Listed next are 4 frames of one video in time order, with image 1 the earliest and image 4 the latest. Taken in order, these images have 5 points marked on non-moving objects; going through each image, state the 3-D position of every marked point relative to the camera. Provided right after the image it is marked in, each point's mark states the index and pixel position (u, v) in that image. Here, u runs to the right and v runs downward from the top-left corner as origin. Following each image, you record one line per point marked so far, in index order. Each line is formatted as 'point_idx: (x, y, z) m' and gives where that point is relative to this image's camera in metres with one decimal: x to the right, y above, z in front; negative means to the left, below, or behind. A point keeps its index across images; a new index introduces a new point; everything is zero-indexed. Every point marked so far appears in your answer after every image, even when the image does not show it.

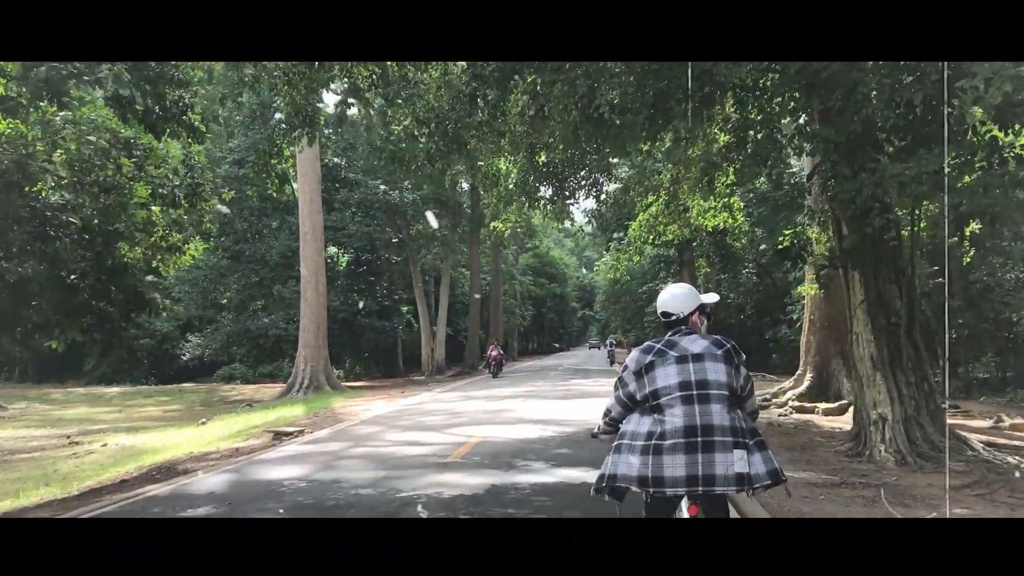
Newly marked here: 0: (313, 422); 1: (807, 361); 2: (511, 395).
0: (-2.5, -1.7, +12.7) m
1: (+4.3, -1.0, +14.3) m
2: (0.0, -1.6, +15.5) m
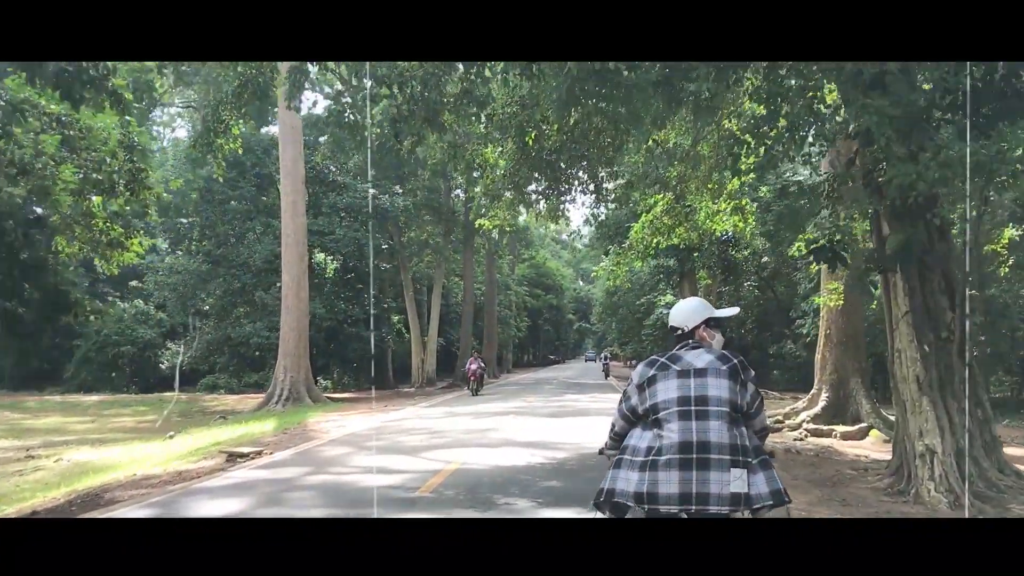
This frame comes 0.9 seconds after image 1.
0: (-2.6, -1.7, +11.5) m
1: (+4.2, -1.2, +13.2) m
2: (-0.2, -1.8, +14.3) m
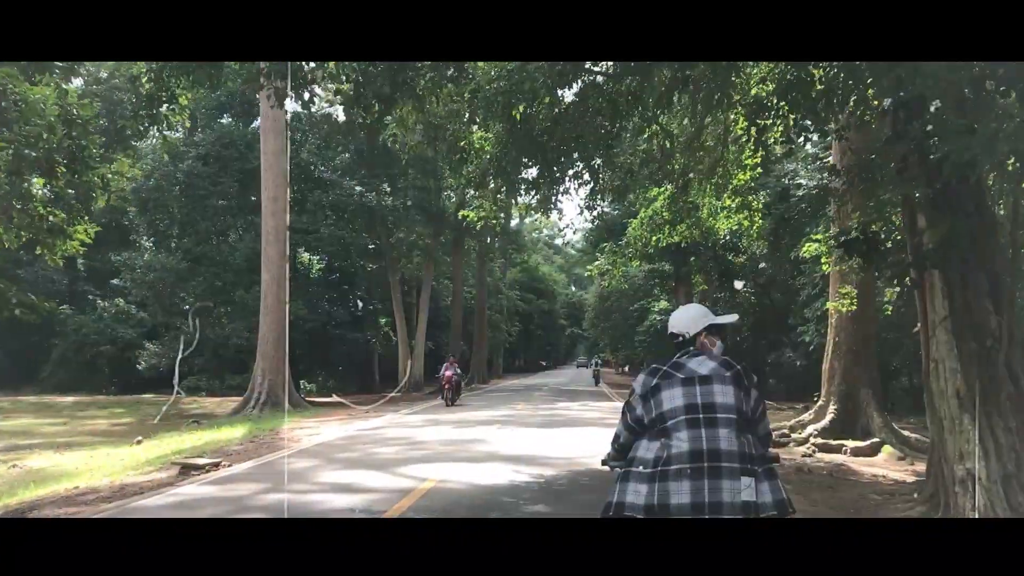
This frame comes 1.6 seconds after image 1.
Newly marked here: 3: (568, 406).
0: (-2.8, -1.7, +10.7) m
1: (+4.0, -1.3, +12.4) m
2: (-0.3, -1.8, +13.5) m
3: (+1.0, -2.2, +18.8) m
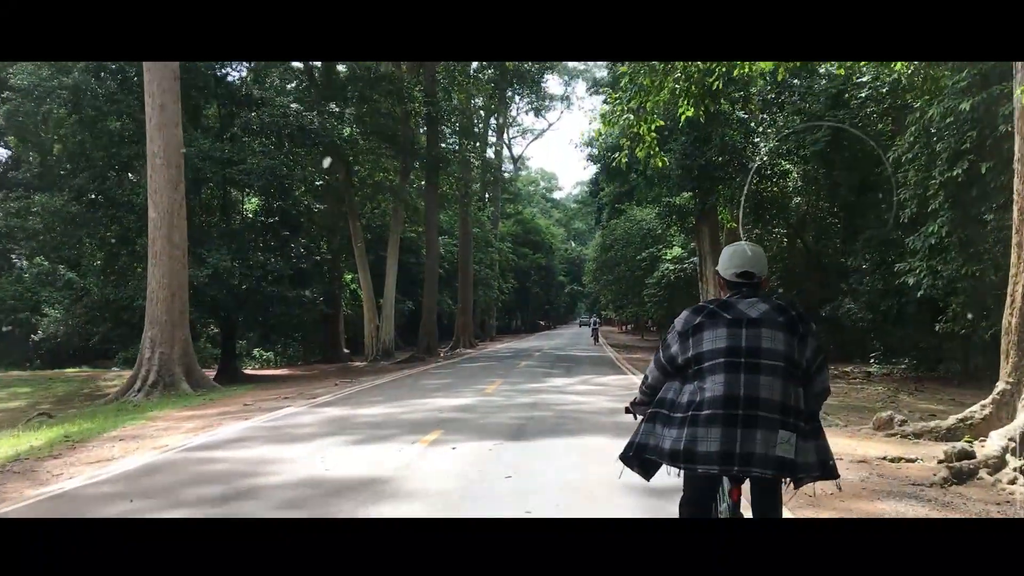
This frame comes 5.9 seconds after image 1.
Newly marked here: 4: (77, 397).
0: (-3.2, -1.2, +5.6) m
1: (+3.7, -0.5, +7.4) m
2: (-0.7, -1.1, +8.5) m
3: (+0.6, -1.3, +13.8) m
4: (-8.2, -2.0, +18.6) m
